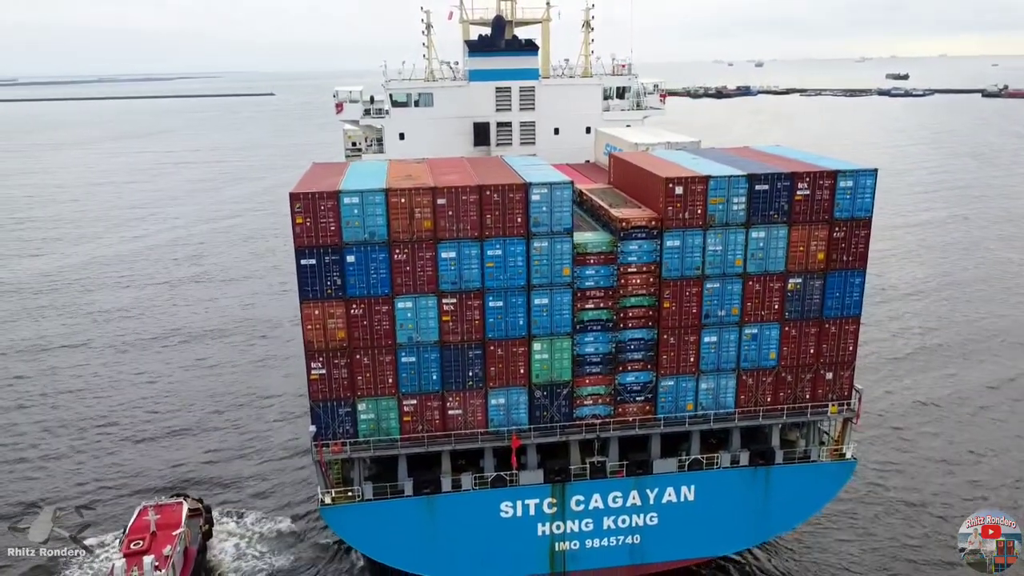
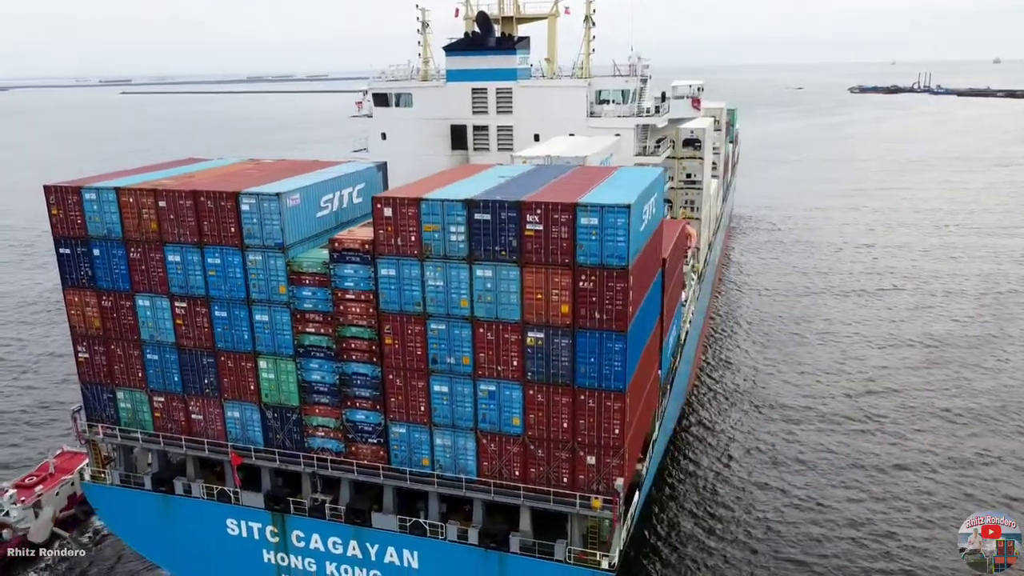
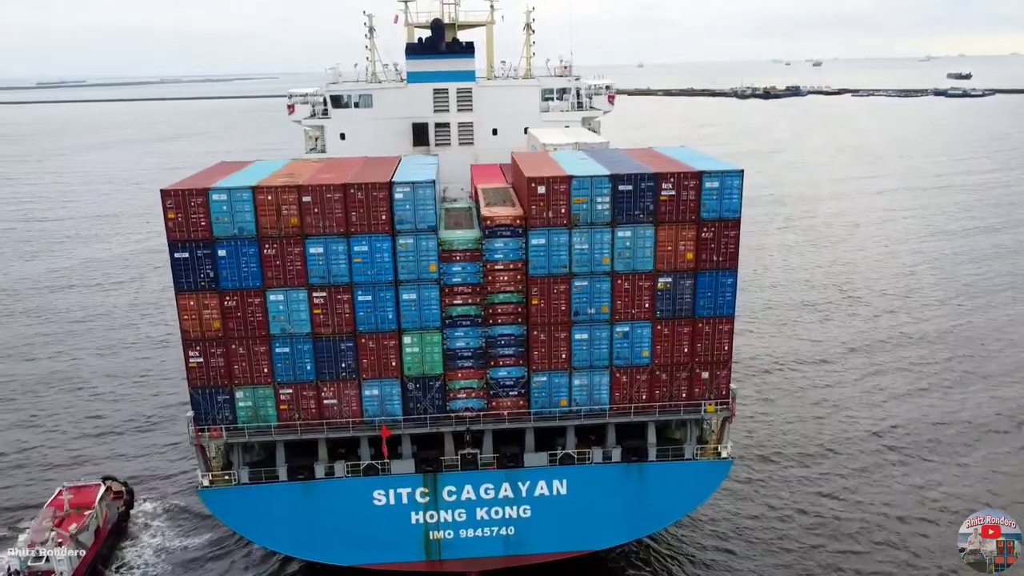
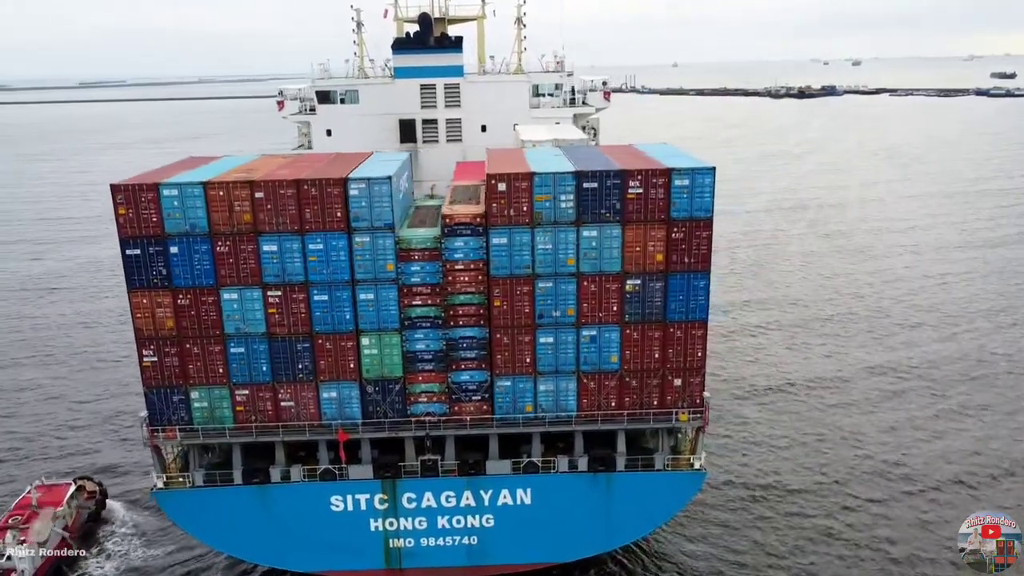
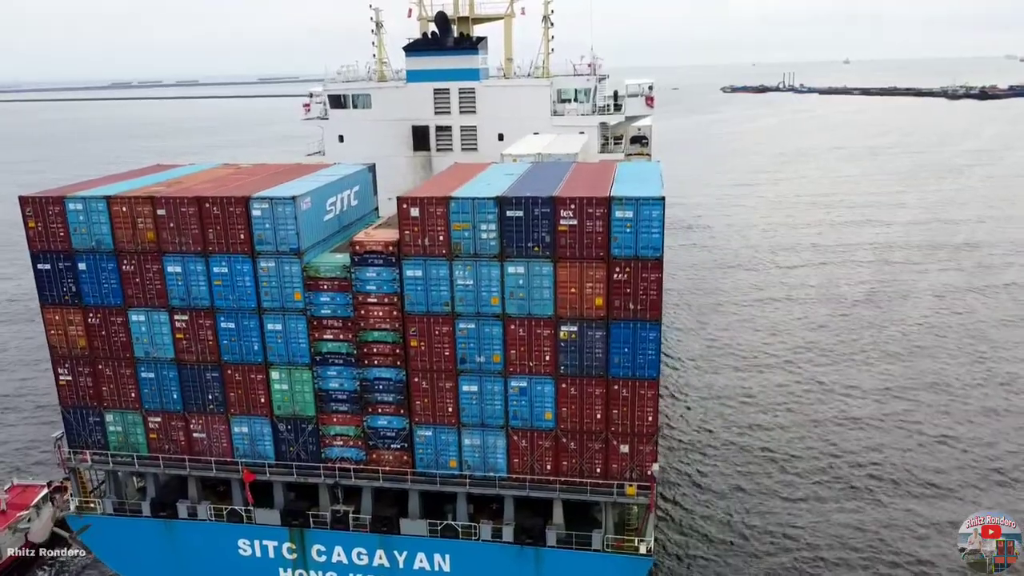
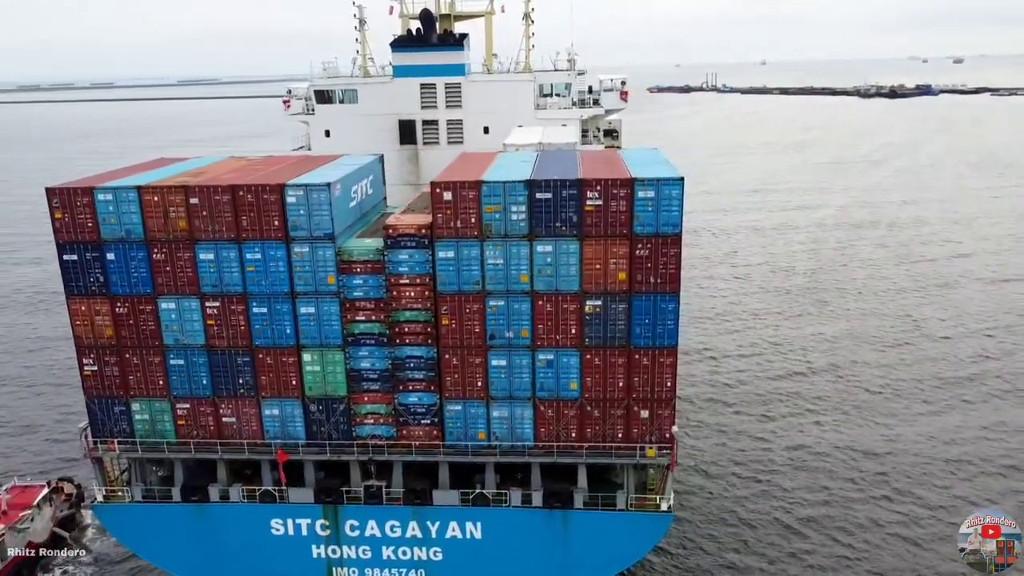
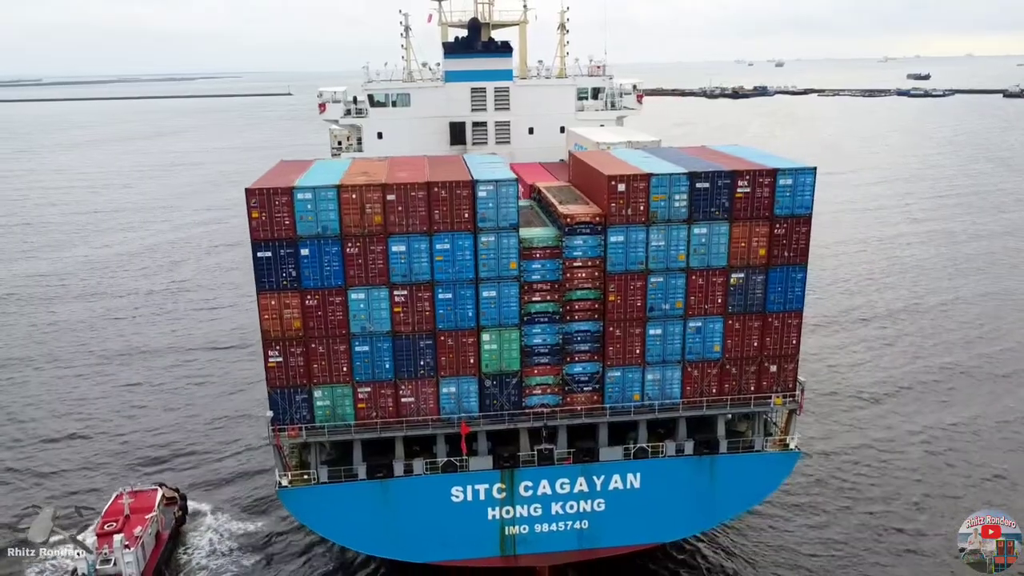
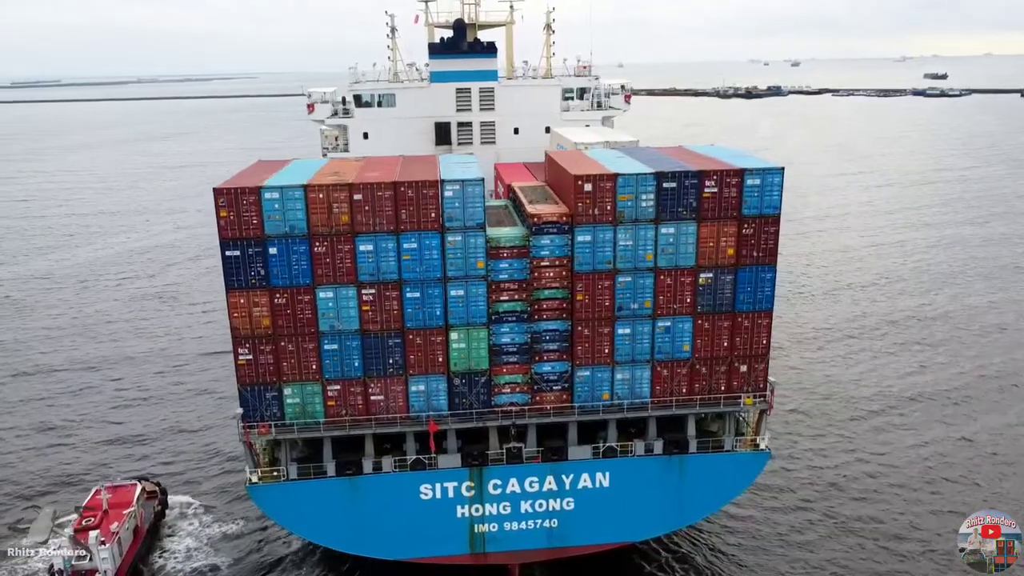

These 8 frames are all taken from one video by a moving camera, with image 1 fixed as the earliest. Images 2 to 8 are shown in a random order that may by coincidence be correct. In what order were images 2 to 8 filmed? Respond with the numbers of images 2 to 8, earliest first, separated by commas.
7, 8, 3, 4, 6, 5, 2
